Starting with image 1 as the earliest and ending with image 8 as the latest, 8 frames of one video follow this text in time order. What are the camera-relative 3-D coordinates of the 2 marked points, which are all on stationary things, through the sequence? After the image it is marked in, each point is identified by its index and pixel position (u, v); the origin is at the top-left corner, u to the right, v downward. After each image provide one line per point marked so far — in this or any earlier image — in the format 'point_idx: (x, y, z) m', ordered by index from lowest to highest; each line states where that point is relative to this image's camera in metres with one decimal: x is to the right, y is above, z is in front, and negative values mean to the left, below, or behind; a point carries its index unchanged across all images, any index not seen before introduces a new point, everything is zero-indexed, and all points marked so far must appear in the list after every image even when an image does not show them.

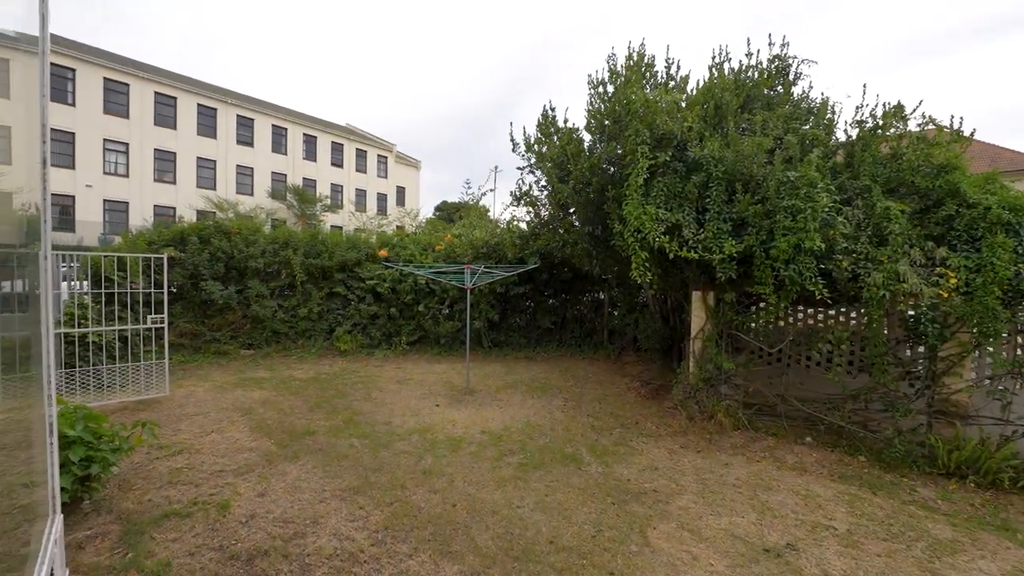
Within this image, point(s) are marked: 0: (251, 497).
0: (-1.9, -1.5, +3.2) m
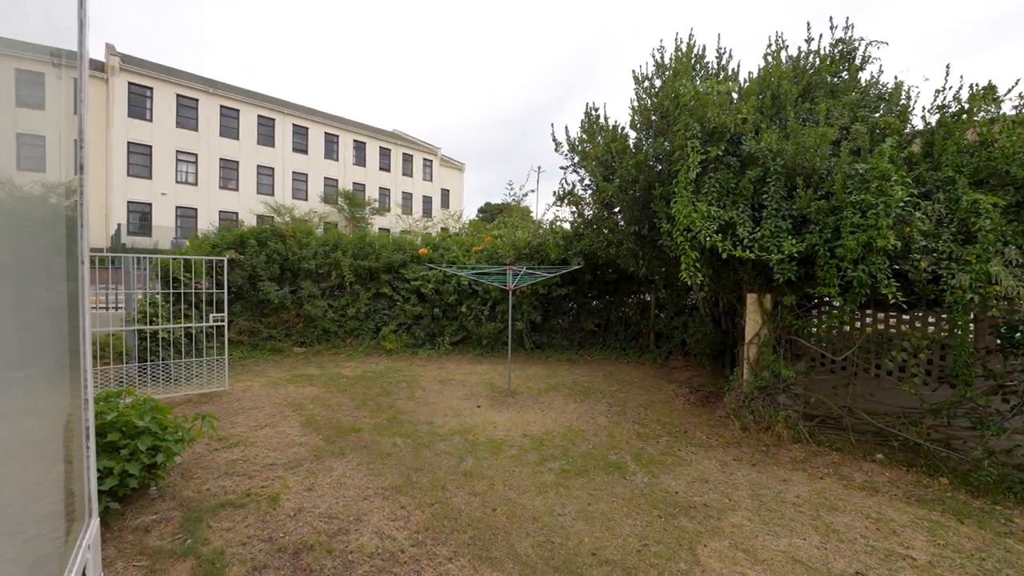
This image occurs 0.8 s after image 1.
0: (-1.6, -1.5, +3.3) m
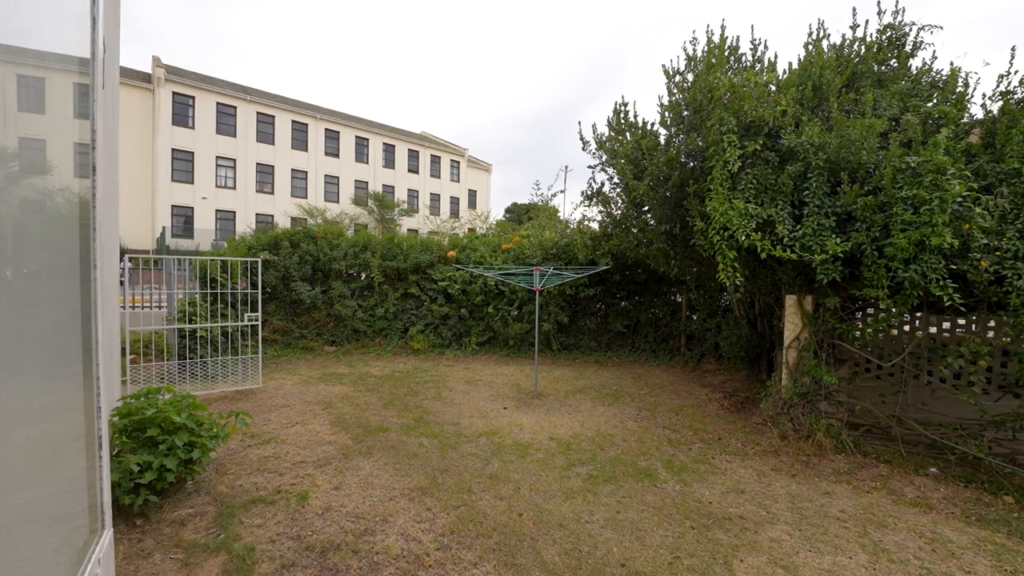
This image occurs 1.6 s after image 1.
0: (-1.4, -1.5, +3.3) m
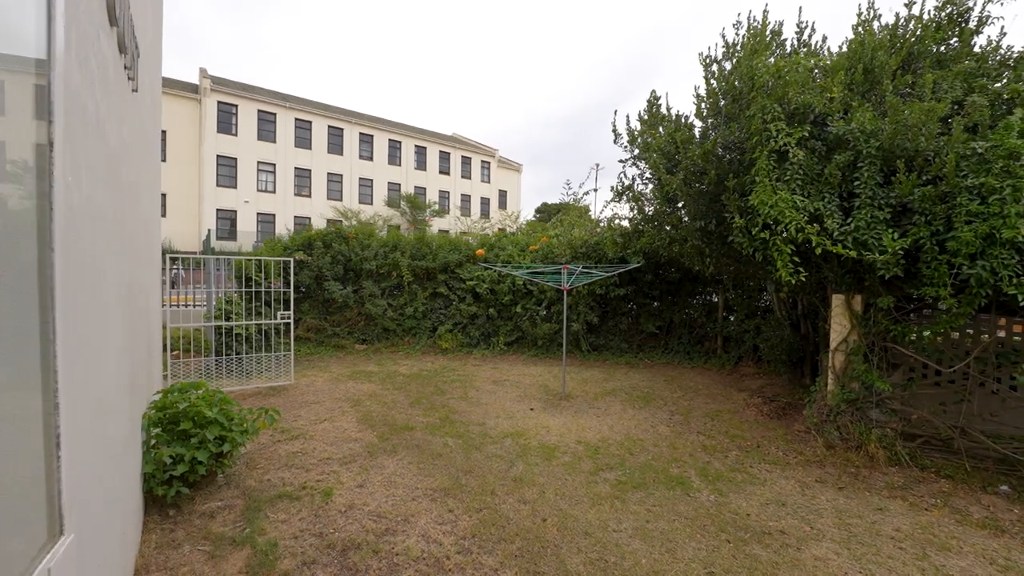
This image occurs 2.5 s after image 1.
0: (-1.2, -1.5, +3.3) m
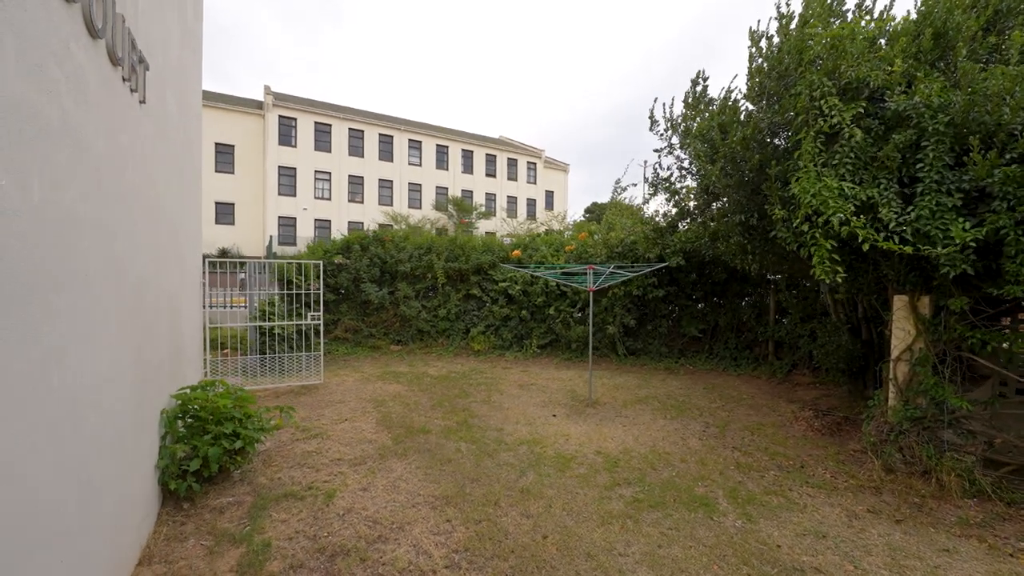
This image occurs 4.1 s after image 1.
0: (-1.2, -1.5, +3.3) m
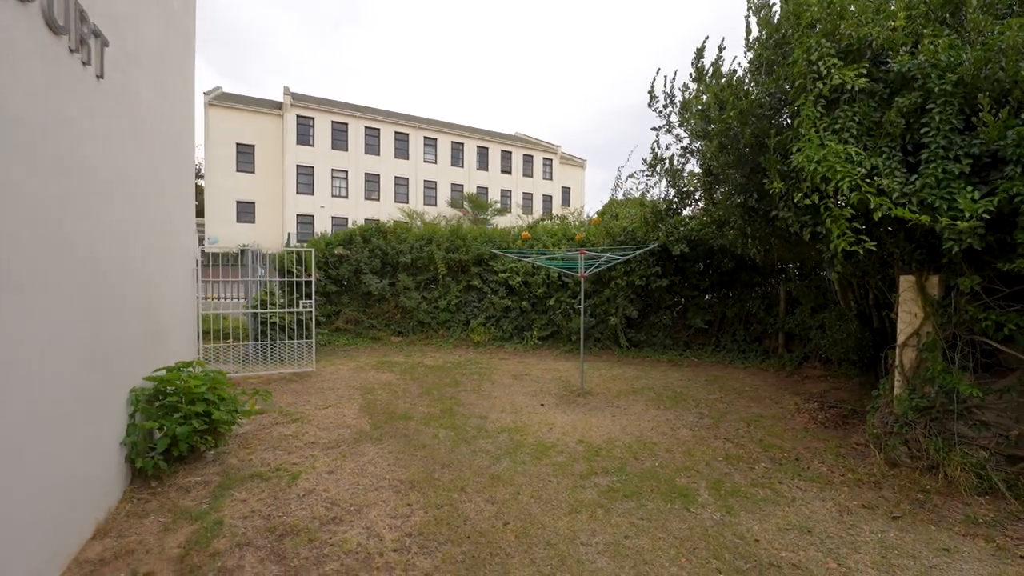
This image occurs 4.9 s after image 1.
0: (-1.4, -1.4, +3.2) m
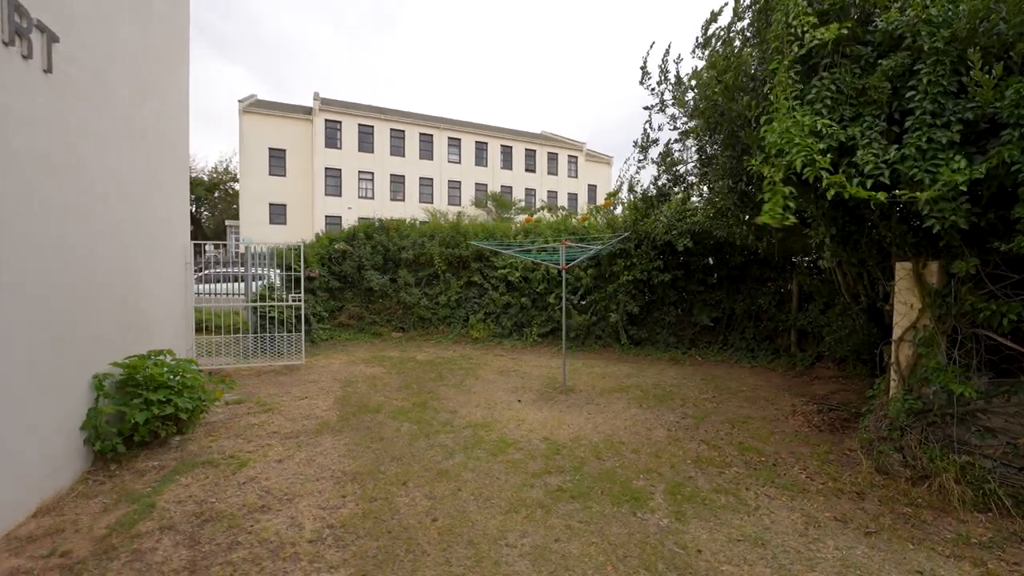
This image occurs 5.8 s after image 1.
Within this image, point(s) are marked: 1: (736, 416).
0: (-1.8, -1.3, +3.2) m
1: (+2.1, -1.2, +4.1) m
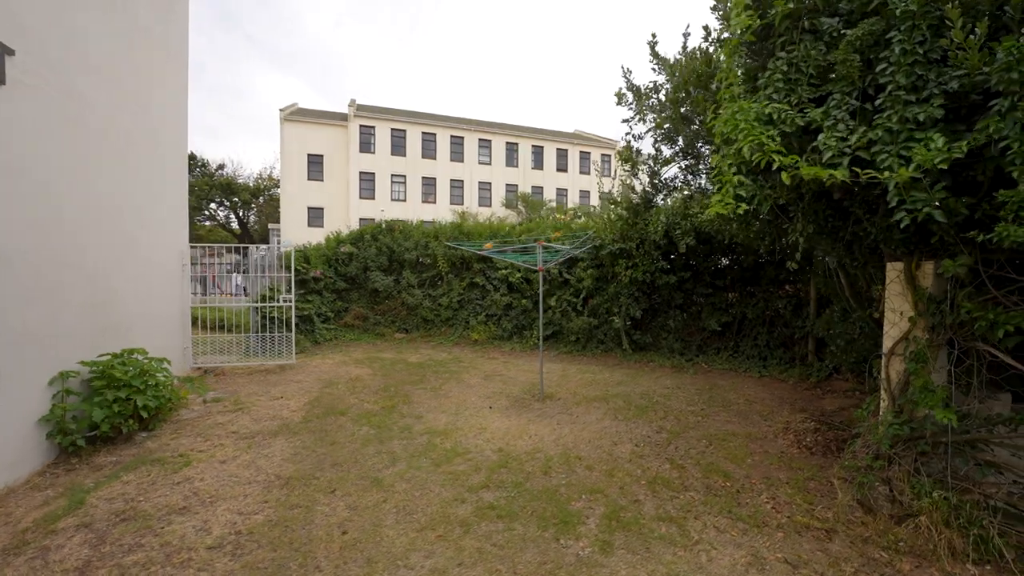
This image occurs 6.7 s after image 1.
0: (-2.2, -1.3, +3.2) m
1: (+1.8, -1.2, +3.7) m
